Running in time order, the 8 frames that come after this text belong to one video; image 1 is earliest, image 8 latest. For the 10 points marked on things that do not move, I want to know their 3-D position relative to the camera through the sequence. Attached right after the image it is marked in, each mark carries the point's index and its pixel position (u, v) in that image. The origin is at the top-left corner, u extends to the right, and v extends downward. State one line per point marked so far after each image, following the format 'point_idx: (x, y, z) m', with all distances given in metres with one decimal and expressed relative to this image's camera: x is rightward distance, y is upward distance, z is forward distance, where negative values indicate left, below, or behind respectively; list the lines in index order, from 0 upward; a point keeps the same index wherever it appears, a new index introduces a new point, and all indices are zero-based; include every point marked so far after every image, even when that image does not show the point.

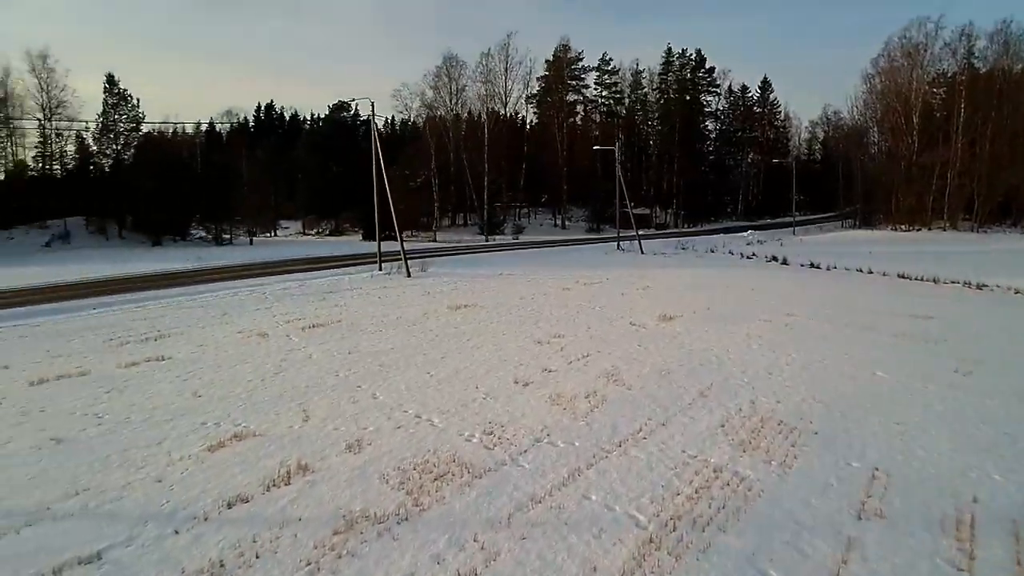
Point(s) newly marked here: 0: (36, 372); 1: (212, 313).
0: (-9.5, -1.7, +12.0) m
1: (-8.7, -0.8, +17.4) m
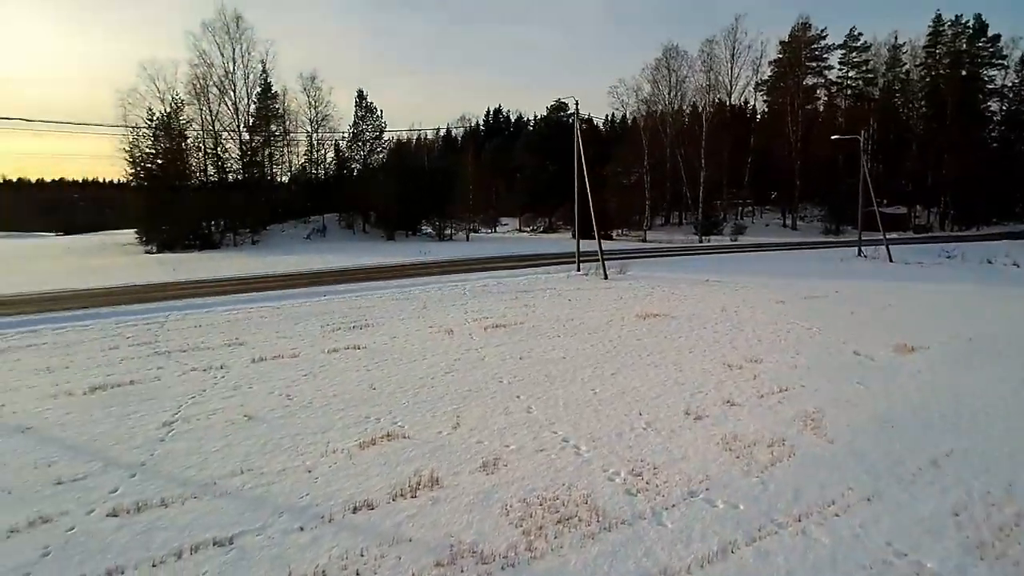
0: (-5.8, -1.5, +13.9) m
1: (-3.1, -0.6, +18.6) m
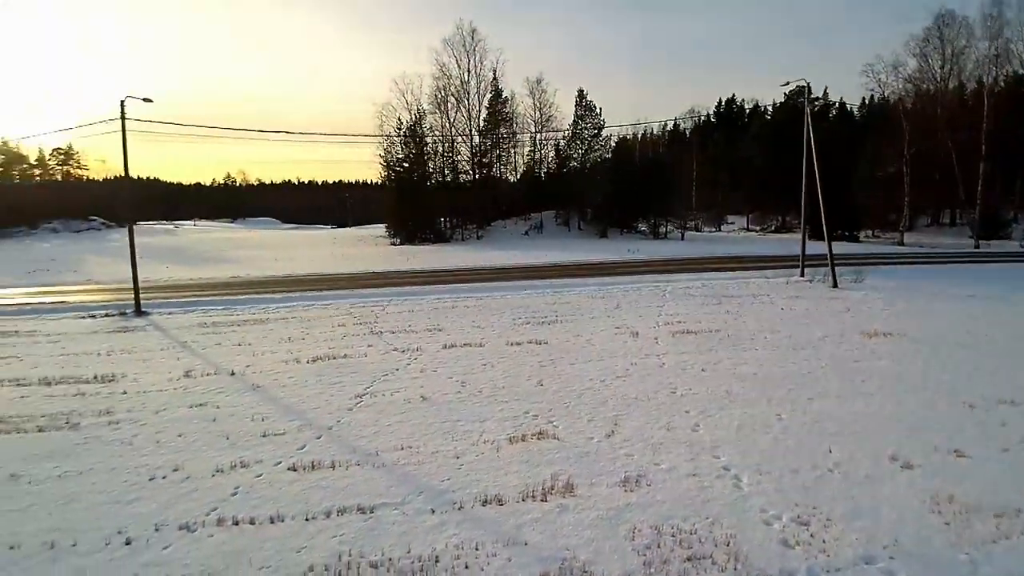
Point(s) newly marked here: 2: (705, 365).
0: (-1.4, -1.3, +14.9) m
1: (+2.9, -0.5, +18.3) m
2: (+3.9, -1.5, +12.2) m
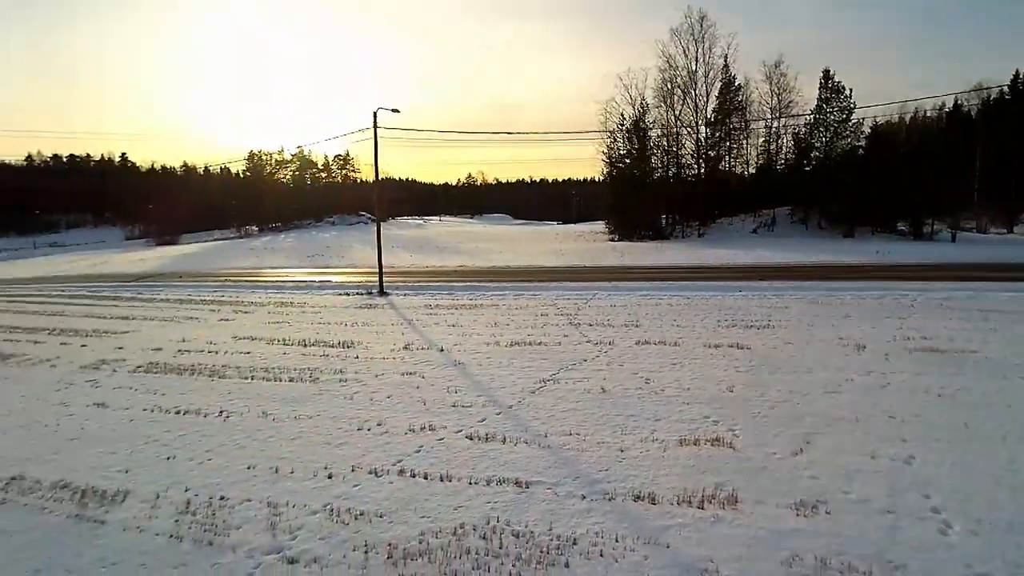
0: (+3.3, -1.2, +14.6) m
1: (+8.6, -0.7, +16.3) m
2: (+7.3, -1.7, +10.2) m
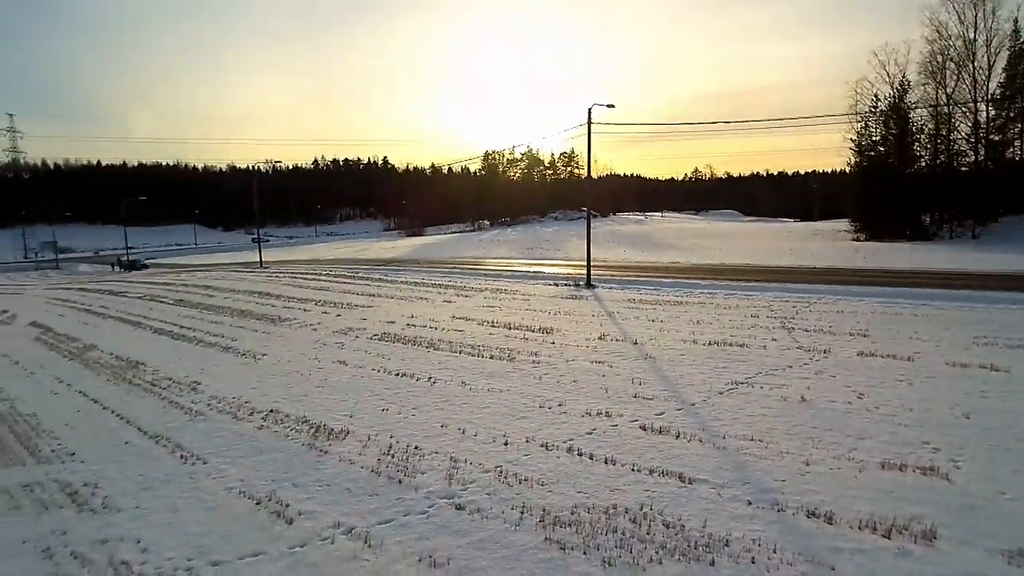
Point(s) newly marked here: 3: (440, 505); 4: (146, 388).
0: (+7.7, -1.3, +12.9) m
1: (+13.3, -1.0, +12.5) m
2: (+9.8, -2.0, +7.3) m
3: (-0.7, -2.2, +6.2) m
4: (-6.5, -1.8, +10.7) m
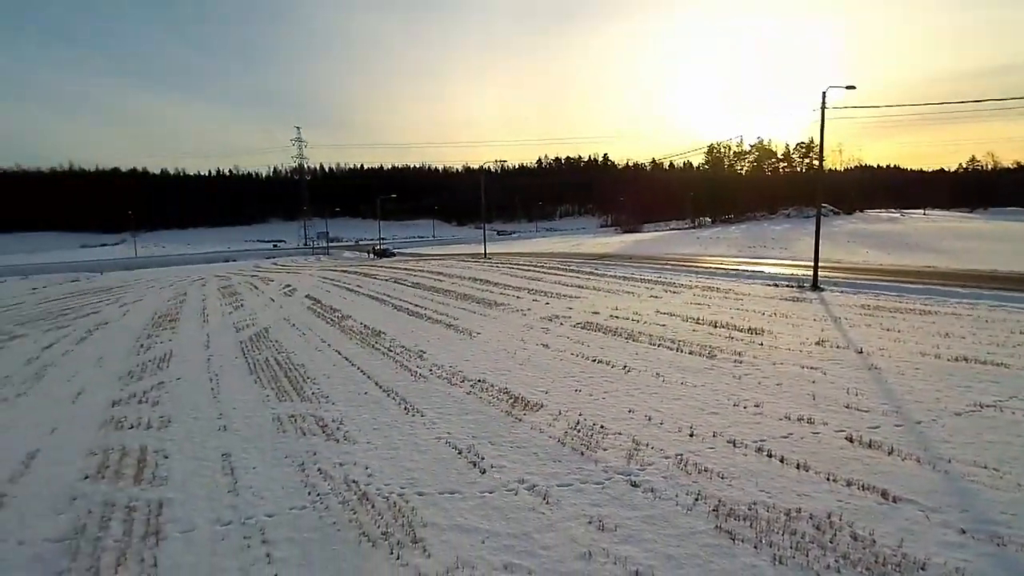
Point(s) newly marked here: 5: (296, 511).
0: (+11.4, -1.6, +9.9) m
1: (+16.5, -1.6, +7.6) m
2: (+11.4, -2.3, +4.0) m
3: (+1.1, -2.1, +6.6) m
4: (-2.7, -1.4, +12.8) m
5: (-2.0, -2.1, +5.7) m
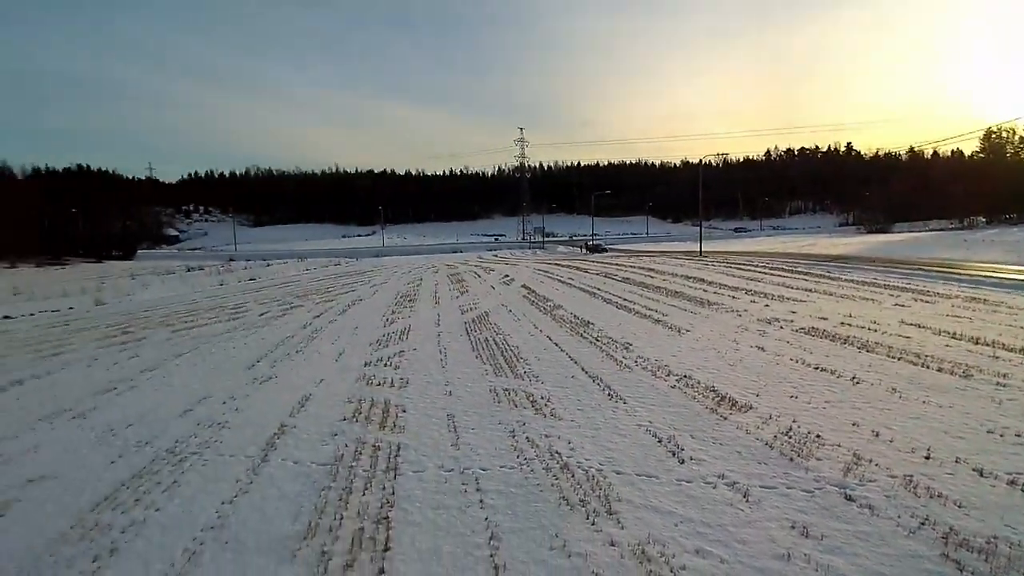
0: (+14.0, -2.1, +5.8) m
1: (+18.0, -2.3, +1.9) m
2: (+12.0, -2.8, +0.2) m
3: (+3.2, -2.1, +6.1) m
4: (+1.7, -1.2, +13.2) m
5: (-0.1, -1.9, +6.4) m
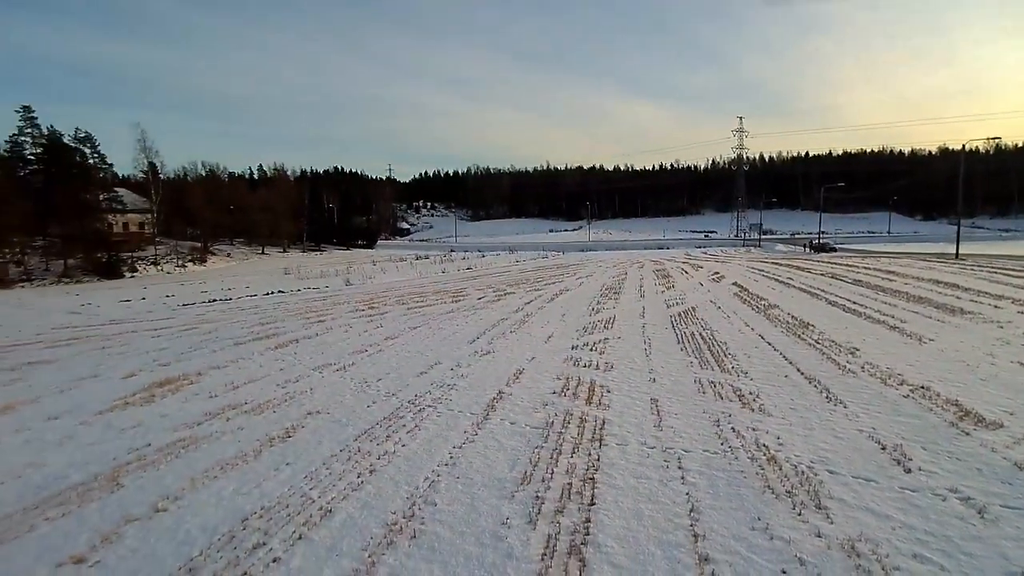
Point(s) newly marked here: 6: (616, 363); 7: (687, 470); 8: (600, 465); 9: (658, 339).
0: (+15.2, -2.5, +1.3) m
1: (+17.7, -3.0, -3.6) m
2: (+11.4, -3.2, -3.3) m
3: (+5.1, -2.1, +5.2) m
4: (+6.1, -1.1, +12.4) m
5: (+2.1, -1.8, +6.5) m
6: (+1.9, -1.3, +10.9) m
7: (+1.7, -1.8, +6.0) m
8: (+0.9, -1.8, +6.2) m
9: (+3.2, -1.1, +13.3) m
